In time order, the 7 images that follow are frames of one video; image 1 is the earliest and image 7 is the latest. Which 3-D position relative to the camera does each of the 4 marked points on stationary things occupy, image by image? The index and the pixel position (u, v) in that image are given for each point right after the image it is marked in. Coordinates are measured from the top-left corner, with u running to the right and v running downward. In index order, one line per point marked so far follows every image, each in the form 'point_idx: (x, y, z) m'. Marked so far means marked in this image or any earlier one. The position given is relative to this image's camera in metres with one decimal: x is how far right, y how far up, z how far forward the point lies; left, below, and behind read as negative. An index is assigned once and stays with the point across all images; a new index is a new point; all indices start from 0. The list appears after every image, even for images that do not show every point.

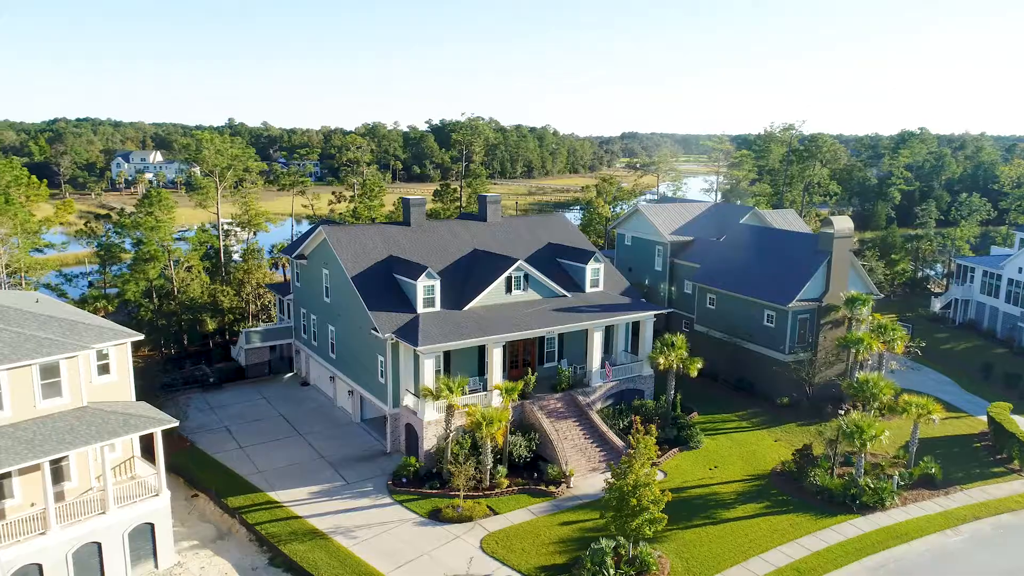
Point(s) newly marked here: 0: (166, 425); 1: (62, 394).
0: (-9.6, -3.8, +18.6) m
1: (-11.8, -2.8, +17.8) m
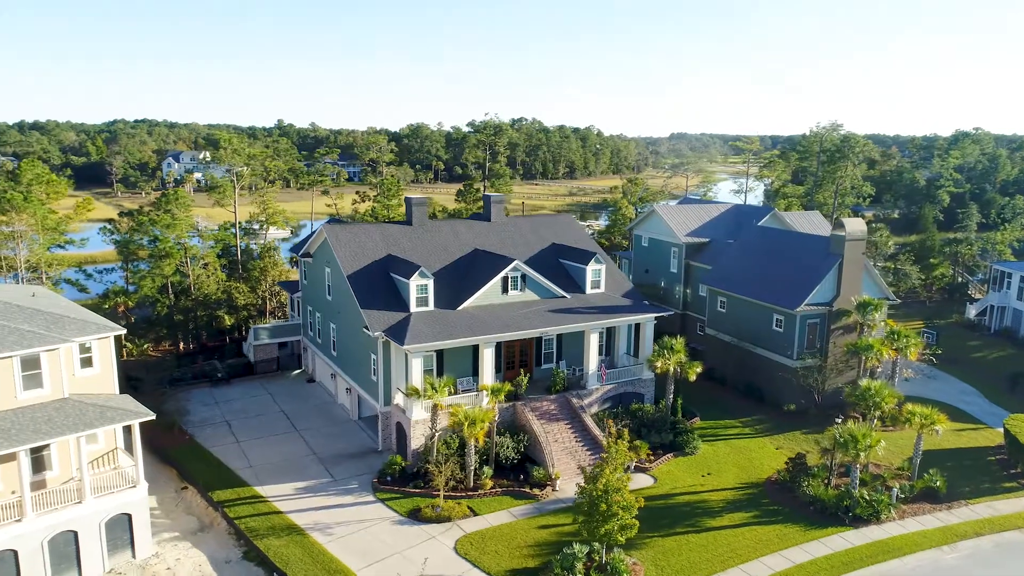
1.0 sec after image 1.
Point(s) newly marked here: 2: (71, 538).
0: (-10.4, -3.6, +18.9) m
1: (-12.7, -2.6, +18.2) m
2: (-11.8, -6.7, +18.1) m
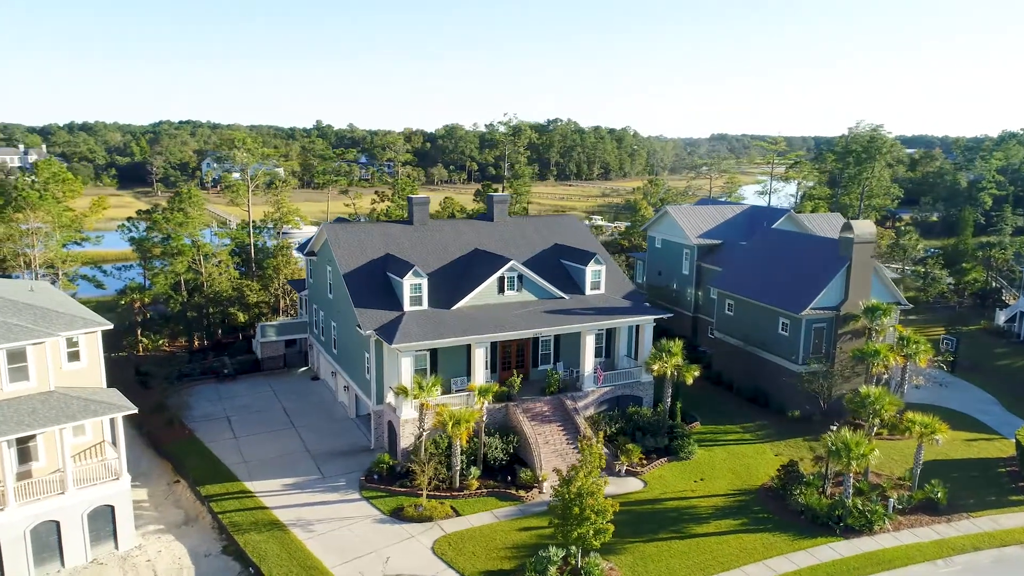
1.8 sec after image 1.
0: (-11.0, -3.5, +19.2) m
1: (-13.3, -2.5, +18.7) m
2: (-12.5, -6.5, +18.5) m
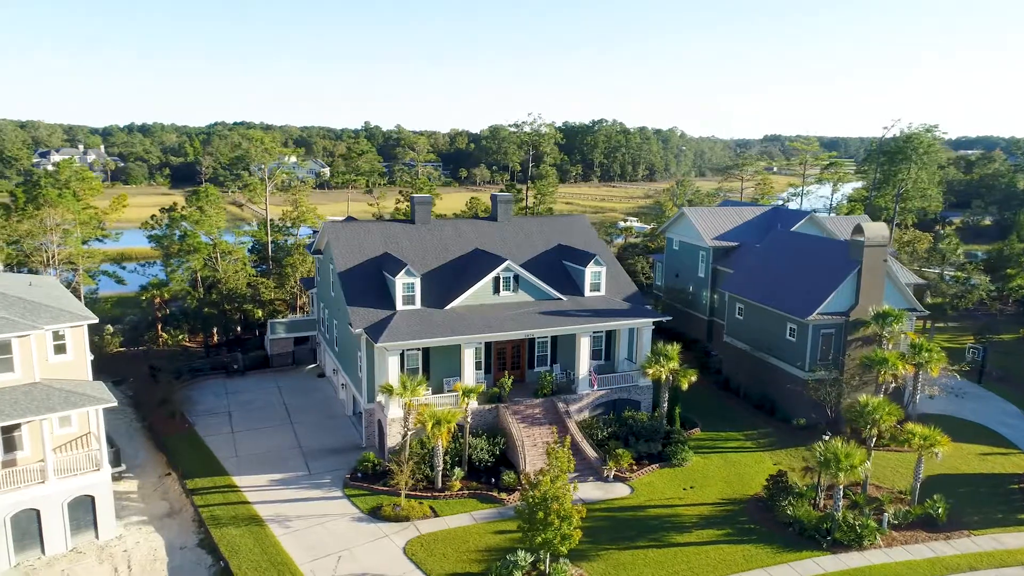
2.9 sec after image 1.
0: (-11.8, -3.4, +19.7) m
1: (-14.1, -2.3, +19.2) m
2: (-13.4, -6.4, +19.0) m
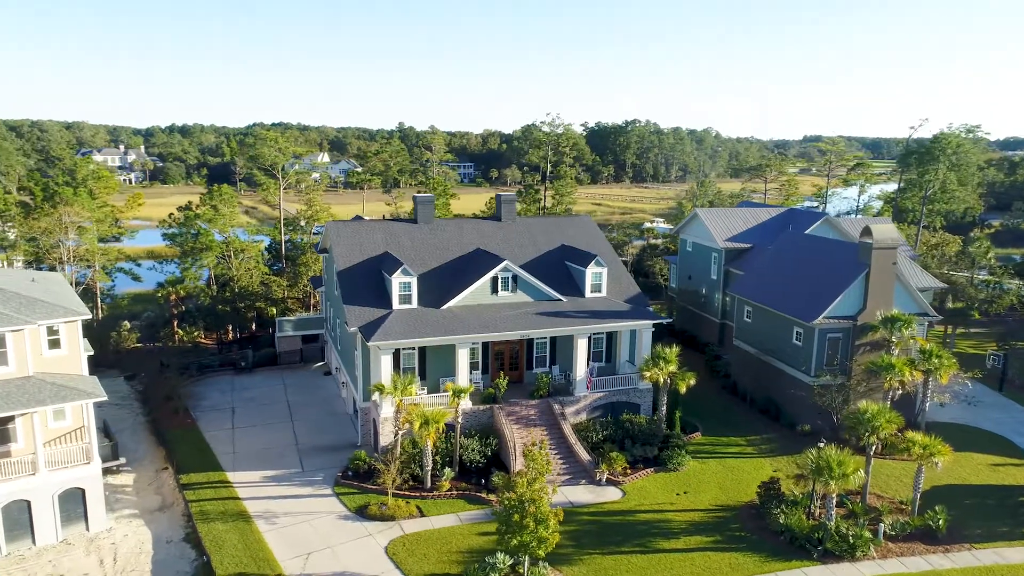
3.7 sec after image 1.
0: (-12.3, -3.3, +20.0) m
1: (-14.6, -2.2, +19.7) m
2: (-13.9, -6.3, +19.4) m
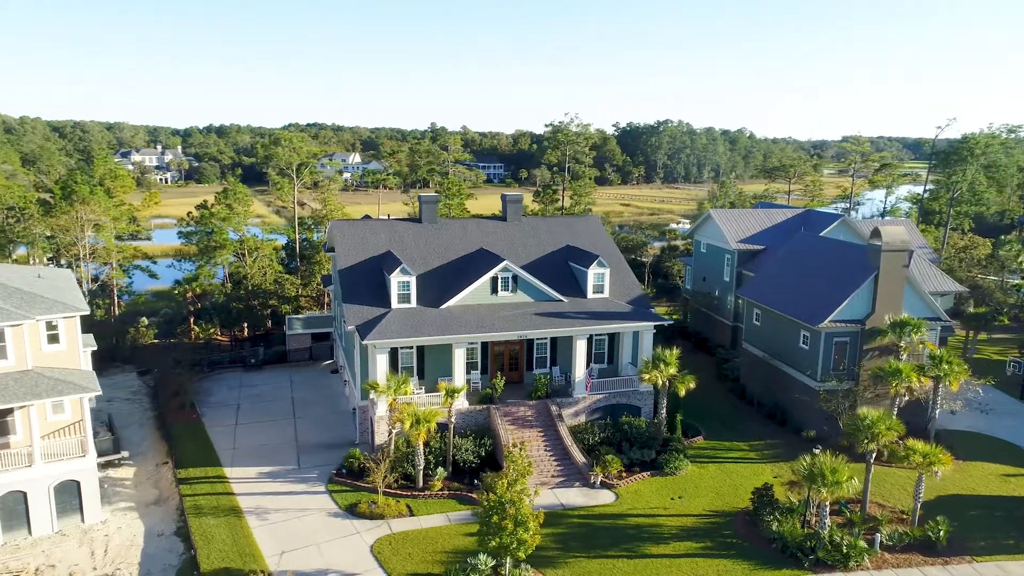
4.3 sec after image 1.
0: (-12.7, -3.2, +20.4) m
1: (-15.0, -2.0, +20.2) m
2: (-14.3, -6.1, +19.8) m
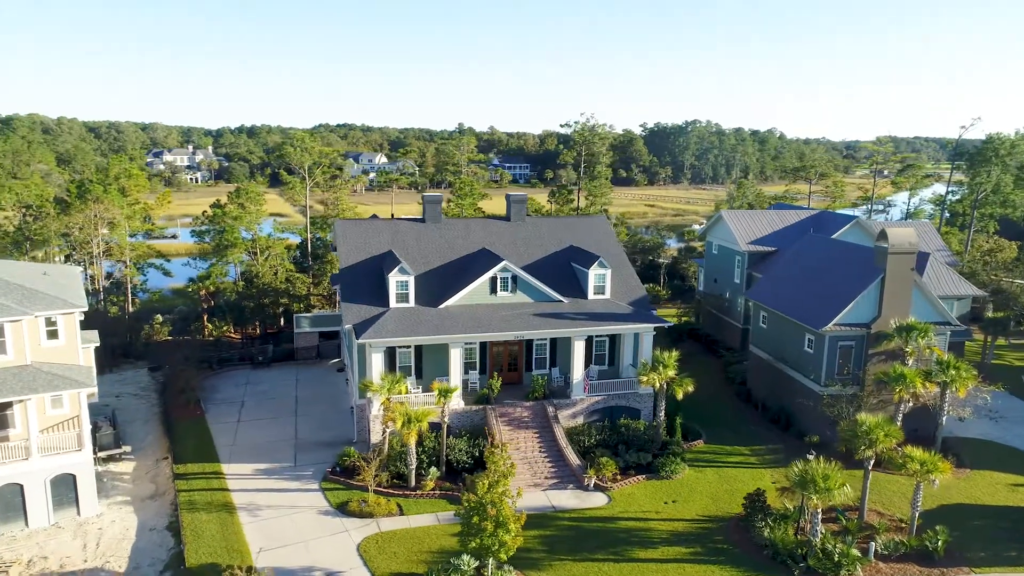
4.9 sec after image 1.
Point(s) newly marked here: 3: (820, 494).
0: (-13.0, -3.1, +20.8) m
1: (-15.4, -1.9, +20.6) m
2: (-14.7, -6.1, +20.3) m
3: (+8.7, -5.8, +19.1) m
